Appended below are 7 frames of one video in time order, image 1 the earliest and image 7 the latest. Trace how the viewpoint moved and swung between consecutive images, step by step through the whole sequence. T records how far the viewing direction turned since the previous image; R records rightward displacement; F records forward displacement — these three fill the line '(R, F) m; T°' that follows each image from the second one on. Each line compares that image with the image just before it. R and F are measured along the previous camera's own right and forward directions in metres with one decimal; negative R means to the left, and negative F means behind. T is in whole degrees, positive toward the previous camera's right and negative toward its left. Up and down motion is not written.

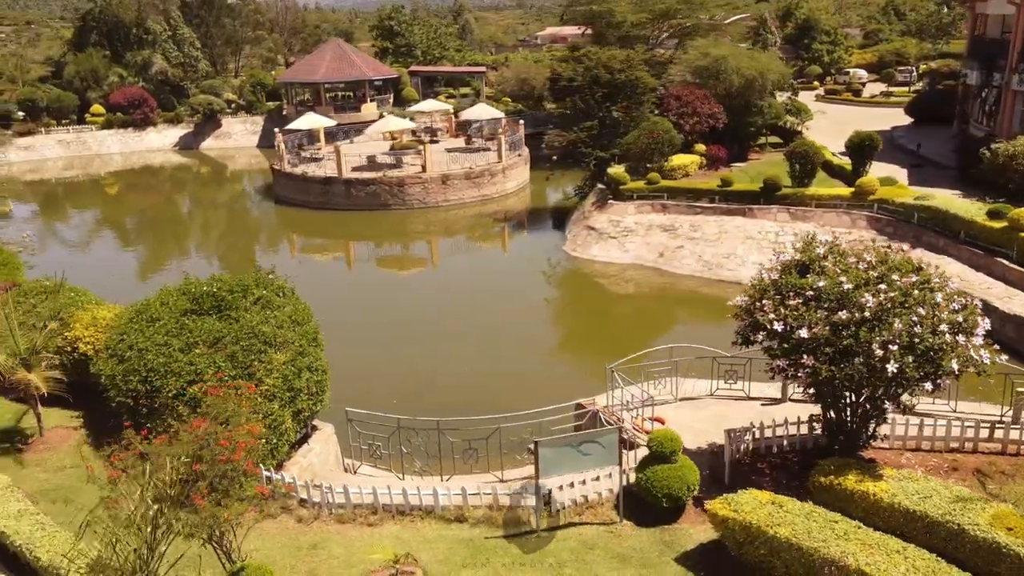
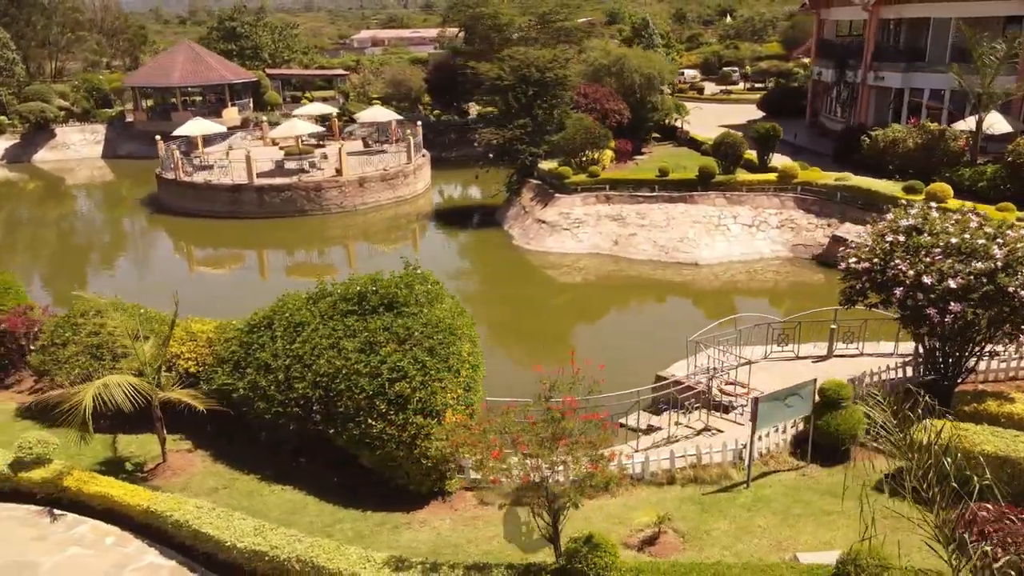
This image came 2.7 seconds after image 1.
(-4.4, 0.0) m; +13°
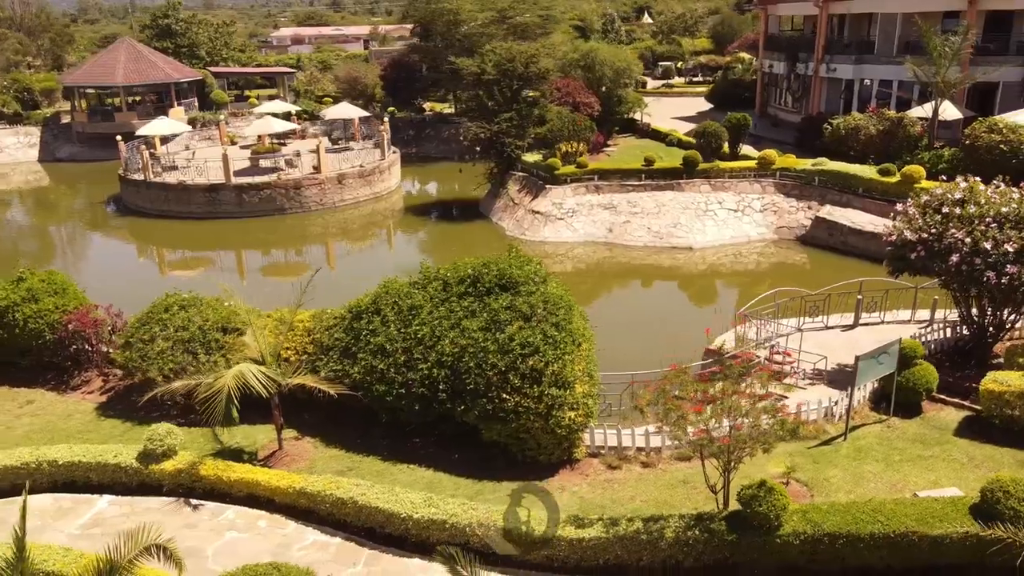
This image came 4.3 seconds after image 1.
(-2.4, -0.4) m; +6°
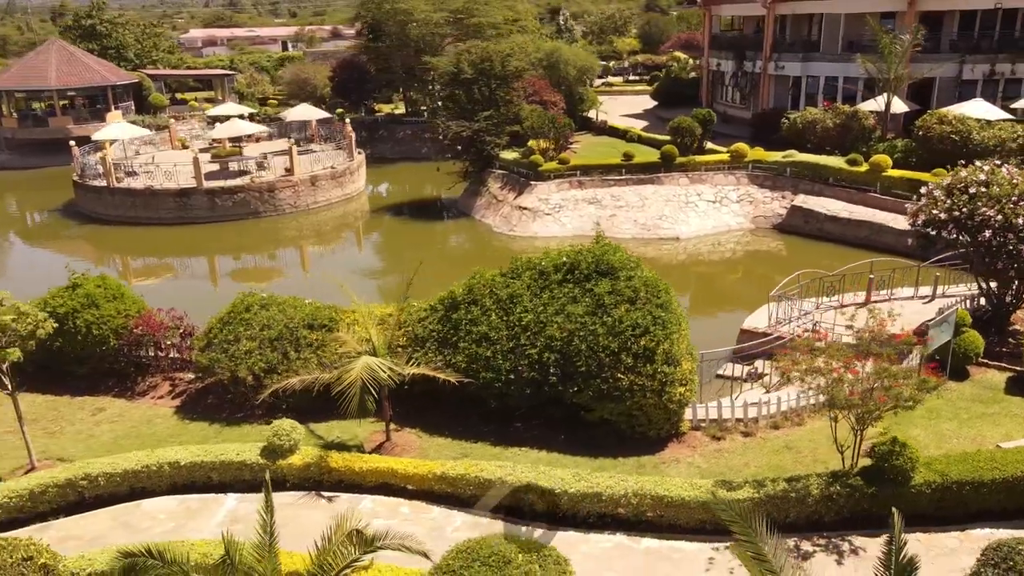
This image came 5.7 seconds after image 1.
(-2.4, -0.3) m; +6°
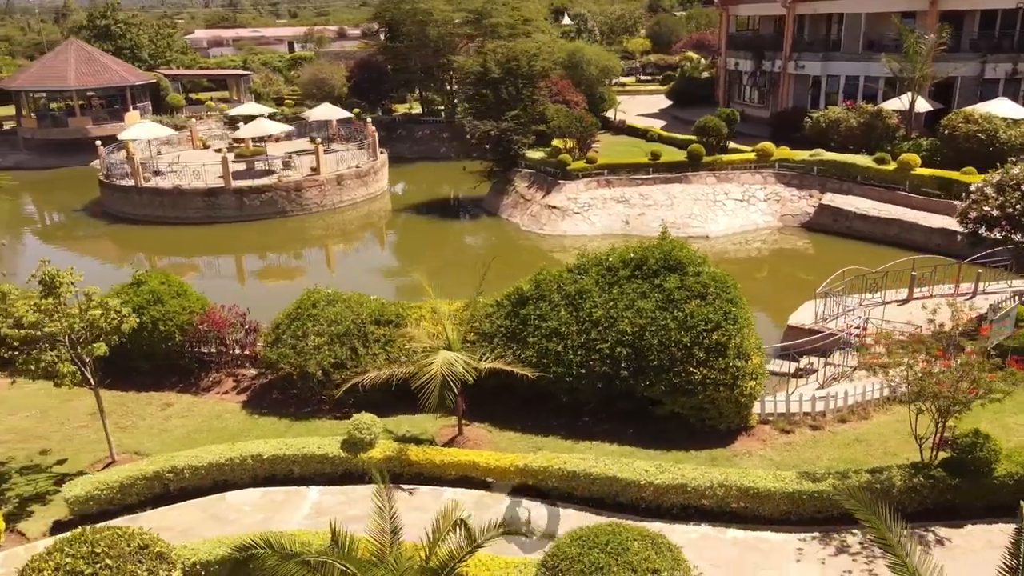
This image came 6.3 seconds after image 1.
(-0.9, -0.1) m; 0°
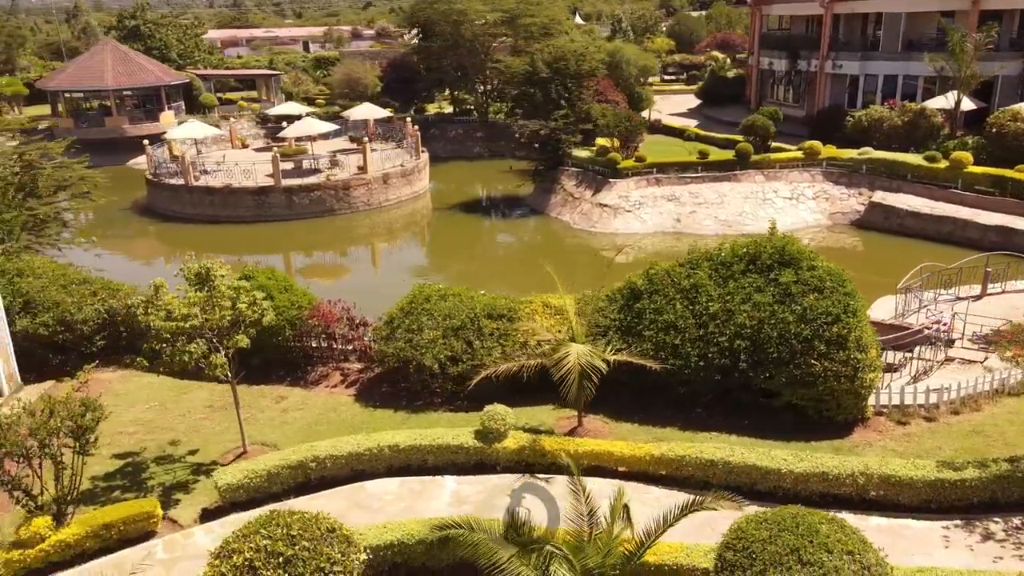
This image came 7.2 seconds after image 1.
(-1.5, -0.2) m; 0°
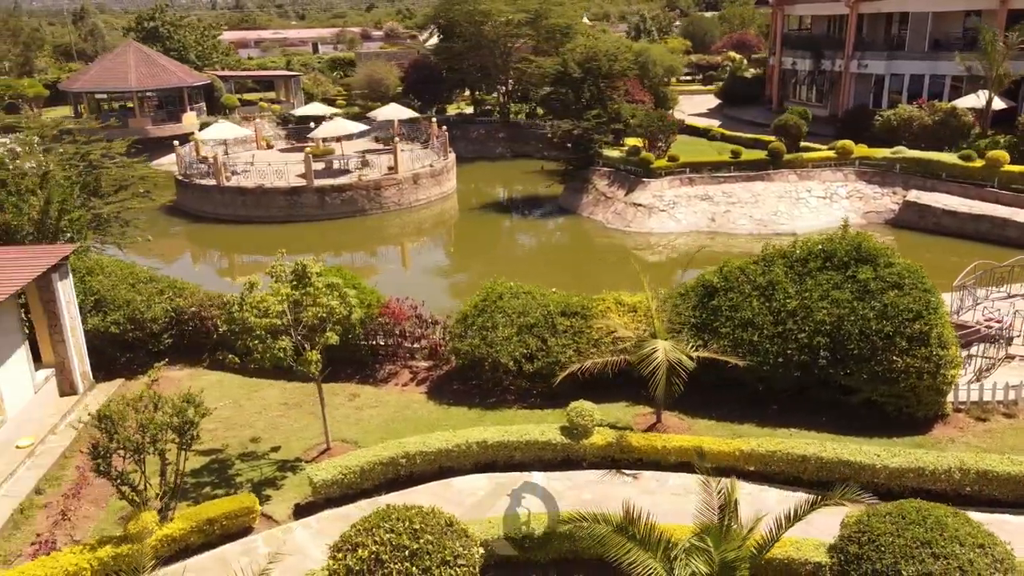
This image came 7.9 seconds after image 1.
(-1.0, 0.0) m; 0°
